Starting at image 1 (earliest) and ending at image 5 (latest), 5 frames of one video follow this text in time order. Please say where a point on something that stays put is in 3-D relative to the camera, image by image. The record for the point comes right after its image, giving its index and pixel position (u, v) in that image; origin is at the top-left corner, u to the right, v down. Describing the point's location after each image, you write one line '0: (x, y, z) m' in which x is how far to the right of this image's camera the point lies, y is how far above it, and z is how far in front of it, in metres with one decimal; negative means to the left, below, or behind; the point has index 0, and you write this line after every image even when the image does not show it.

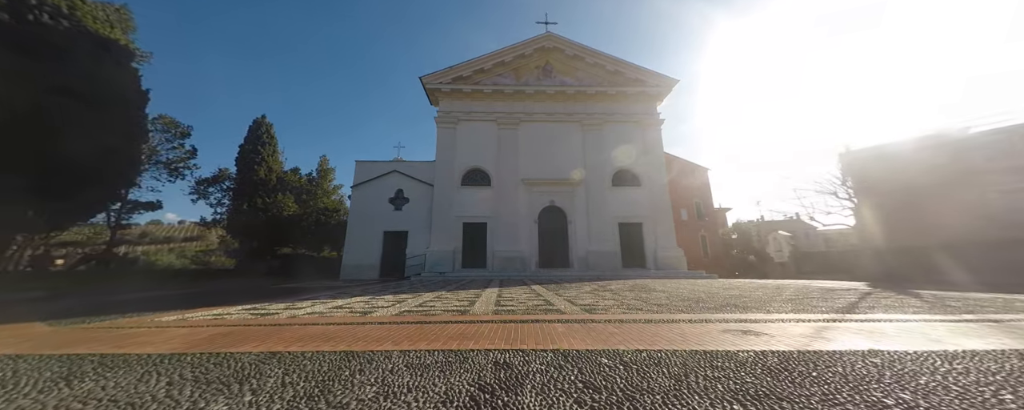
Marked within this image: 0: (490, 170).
0: (-1.3, +1.9, +16.7) m
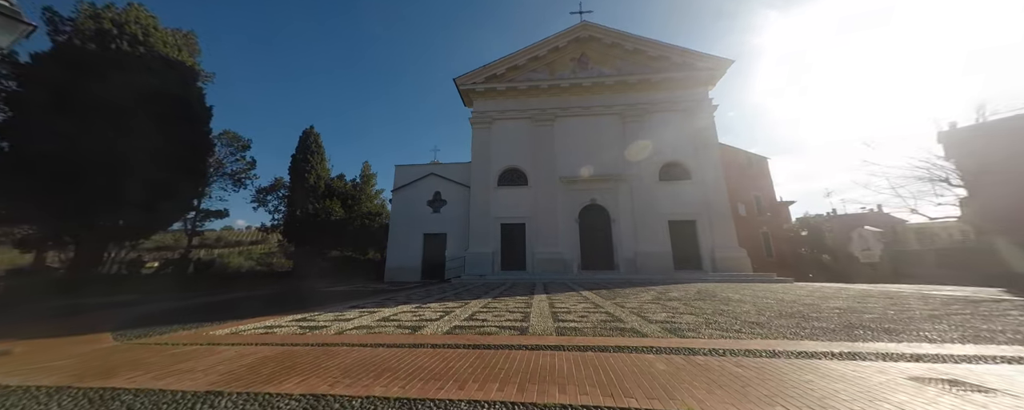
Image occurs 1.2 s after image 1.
0: (+0.7, +1.9, +16.3) m
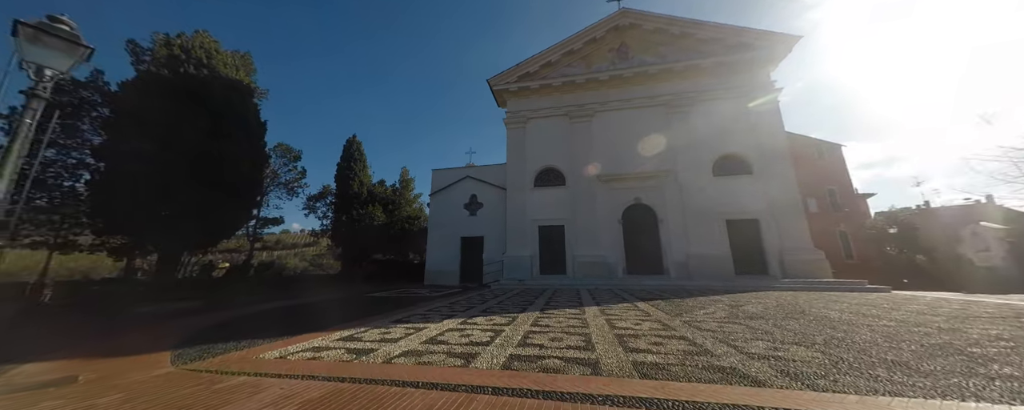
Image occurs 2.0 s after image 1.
0: (+2.7, +1.9, +15.6) m
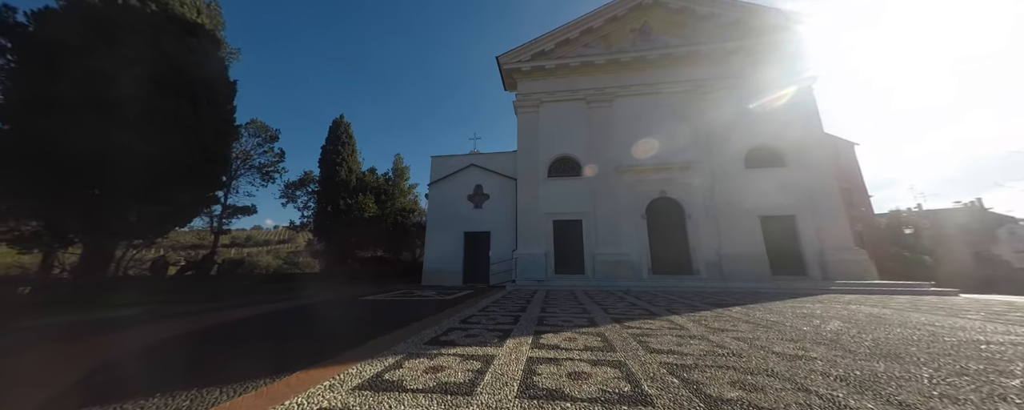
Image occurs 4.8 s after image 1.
0: (+3.3, +2.2, +14.2) m
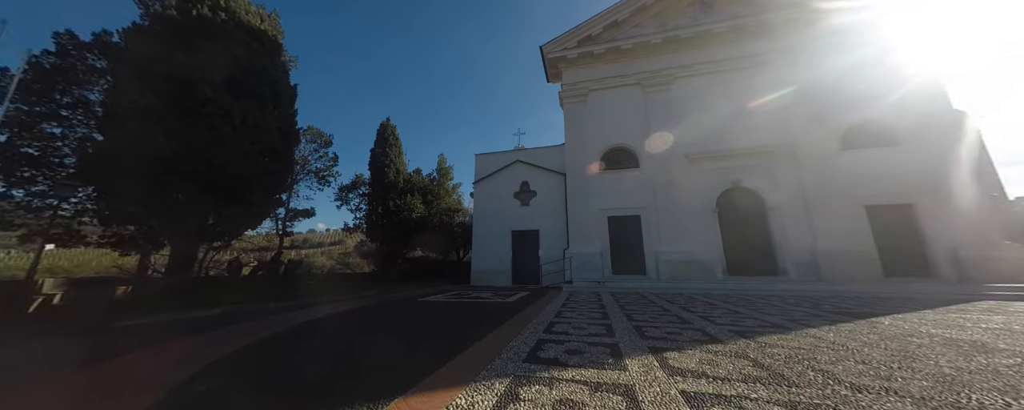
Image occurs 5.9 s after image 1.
0: (+5.5, +2.5, +13.0) m
